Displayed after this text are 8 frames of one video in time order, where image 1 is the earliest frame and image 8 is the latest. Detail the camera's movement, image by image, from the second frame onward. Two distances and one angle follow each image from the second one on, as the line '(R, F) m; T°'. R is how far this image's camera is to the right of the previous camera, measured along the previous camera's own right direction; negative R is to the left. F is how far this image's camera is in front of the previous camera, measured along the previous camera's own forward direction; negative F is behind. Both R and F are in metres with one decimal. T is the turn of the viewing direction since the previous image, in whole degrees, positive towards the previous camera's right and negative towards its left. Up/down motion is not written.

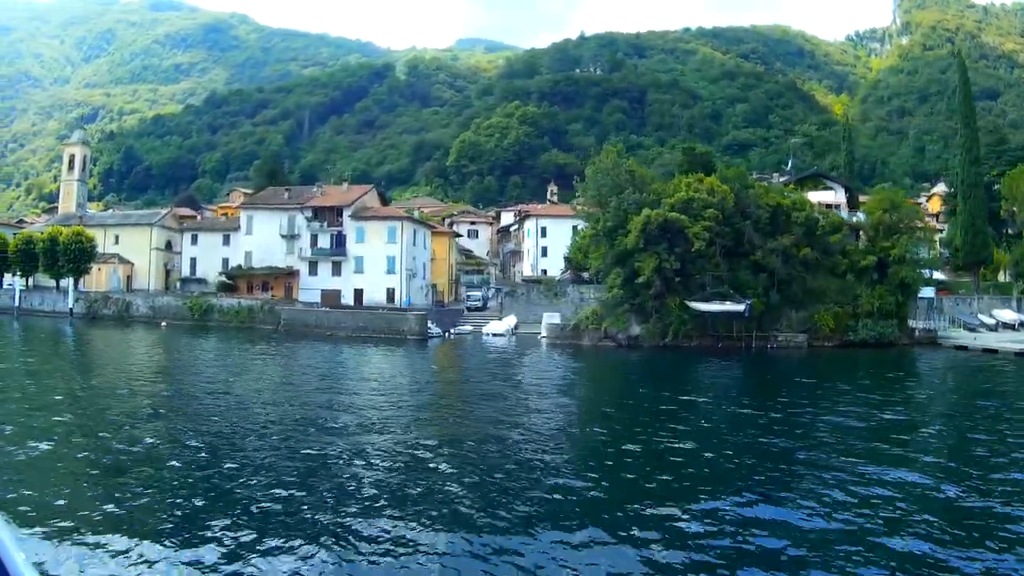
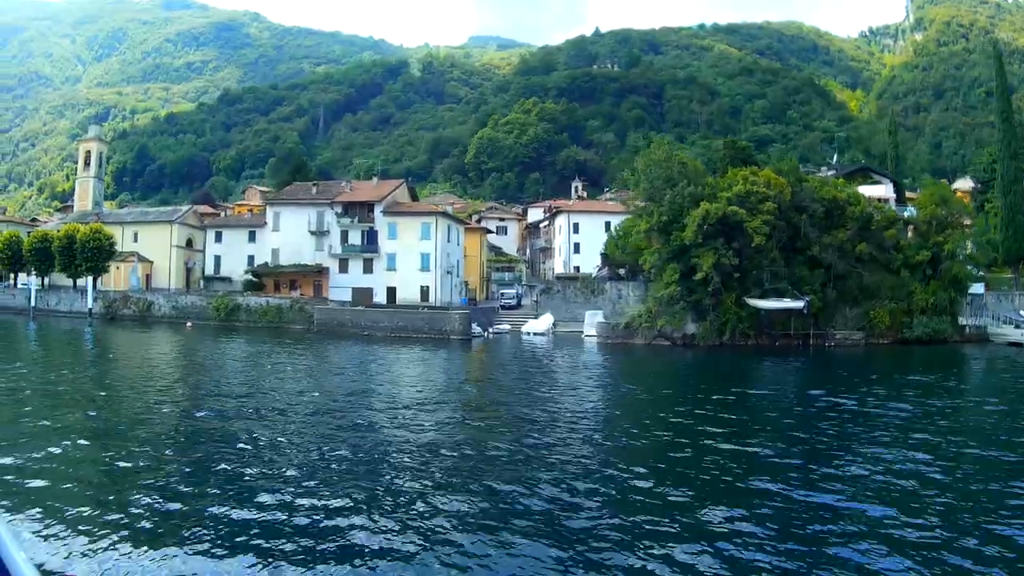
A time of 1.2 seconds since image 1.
(-2.4, +2.3) m; 0°
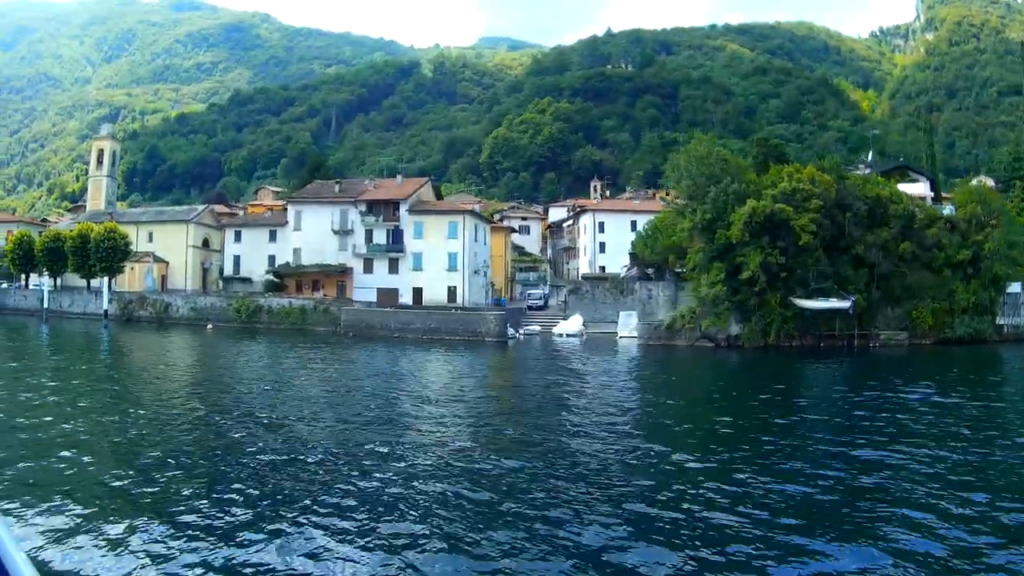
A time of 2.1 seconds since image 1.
(-1.8, +1.6) m; 0°
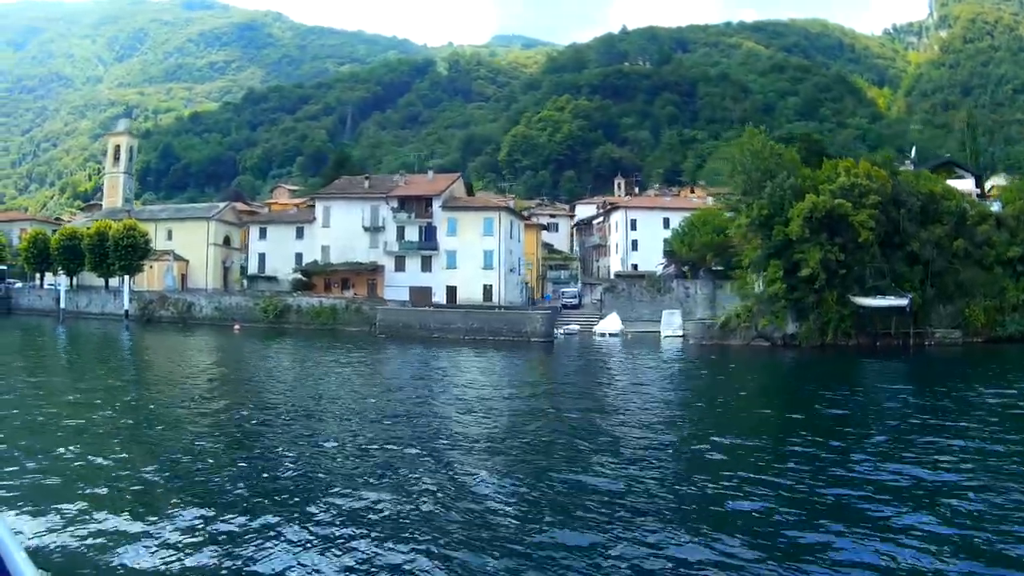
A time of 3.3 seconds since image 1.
(-2.1, +1.9) m; 0°
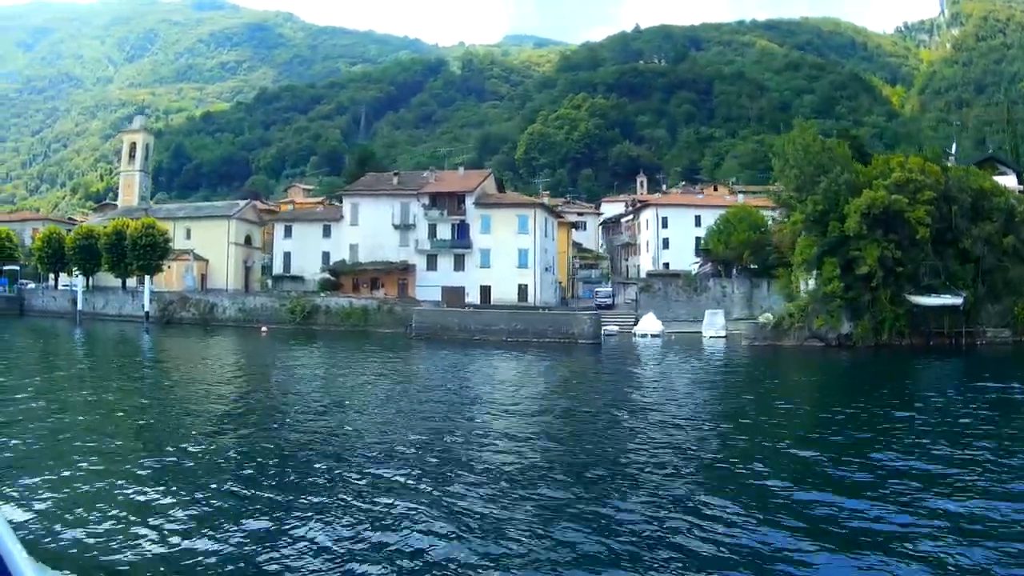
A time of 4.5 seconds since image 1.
(-2.0, +1.6) m; 0°
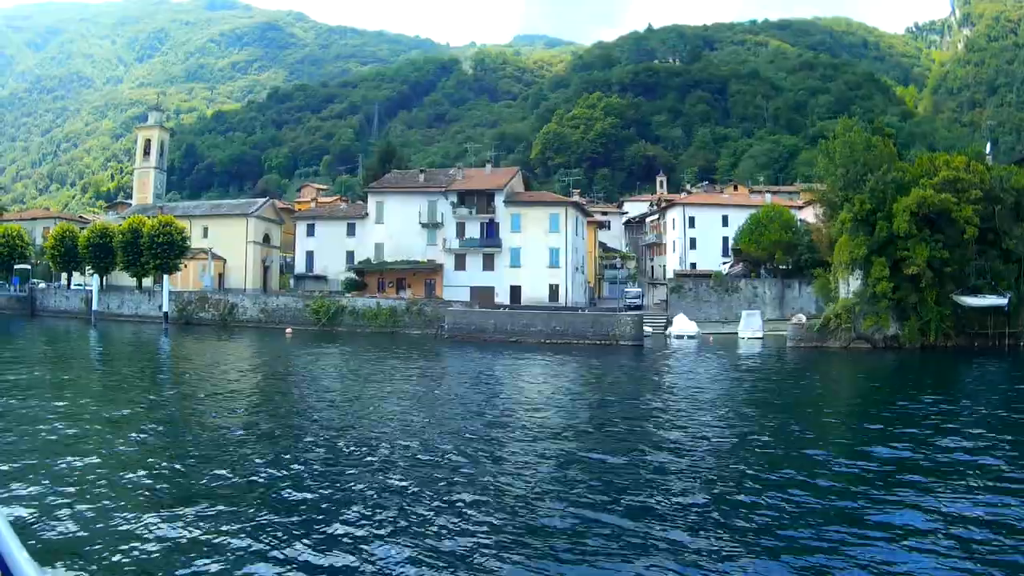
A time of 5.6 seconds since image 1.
(-1.6, +1.2) m; 0°
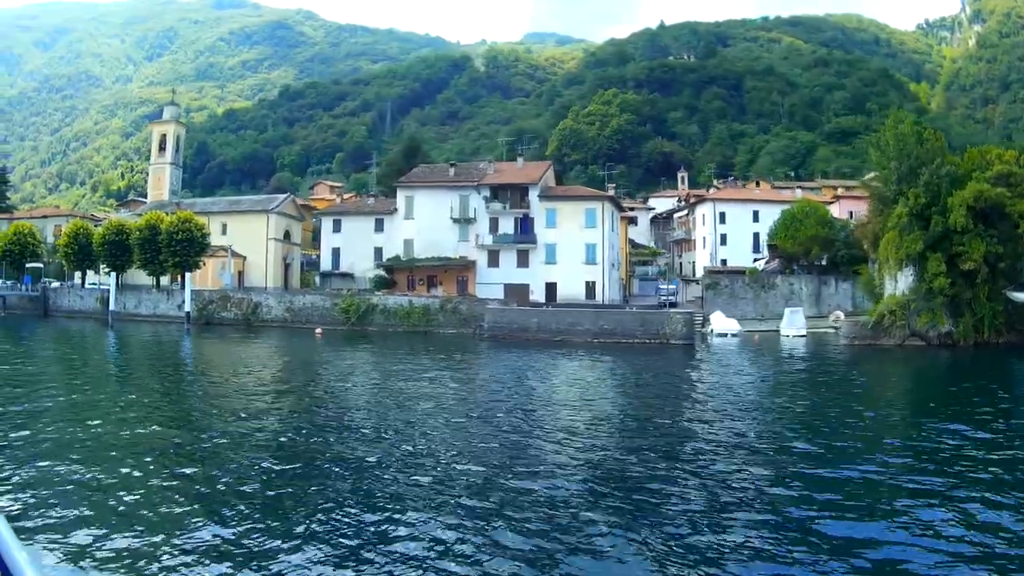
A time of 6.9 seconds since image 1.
(-1.9, +1.3) m; 0°
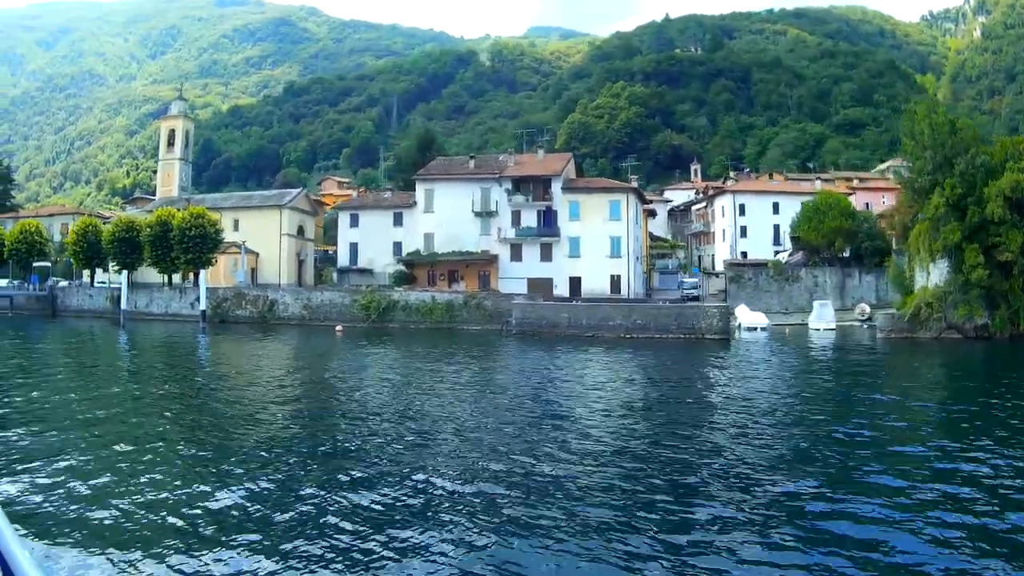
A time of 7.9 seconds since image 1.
(-1.3, +0.8) m; 0°
